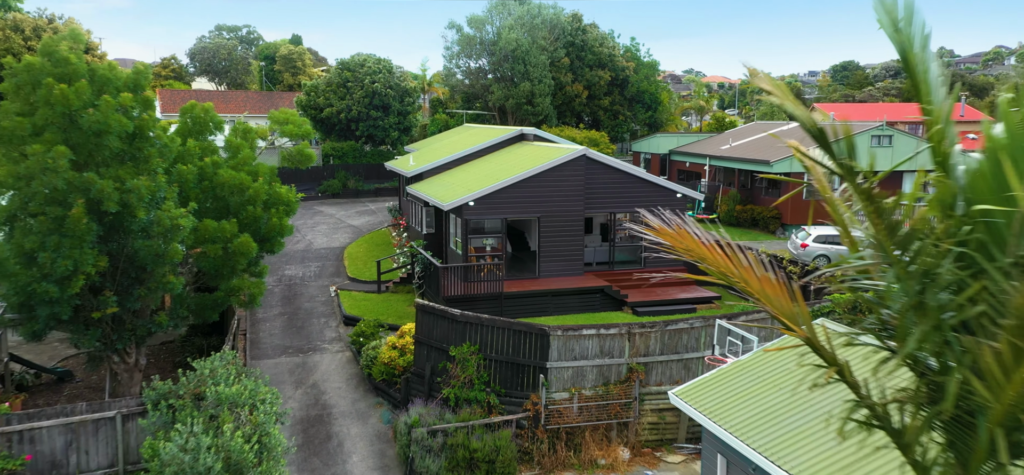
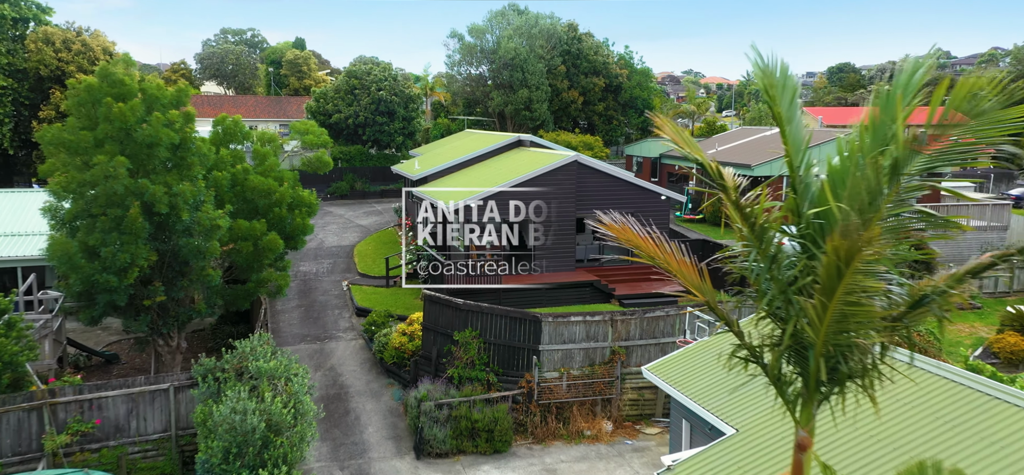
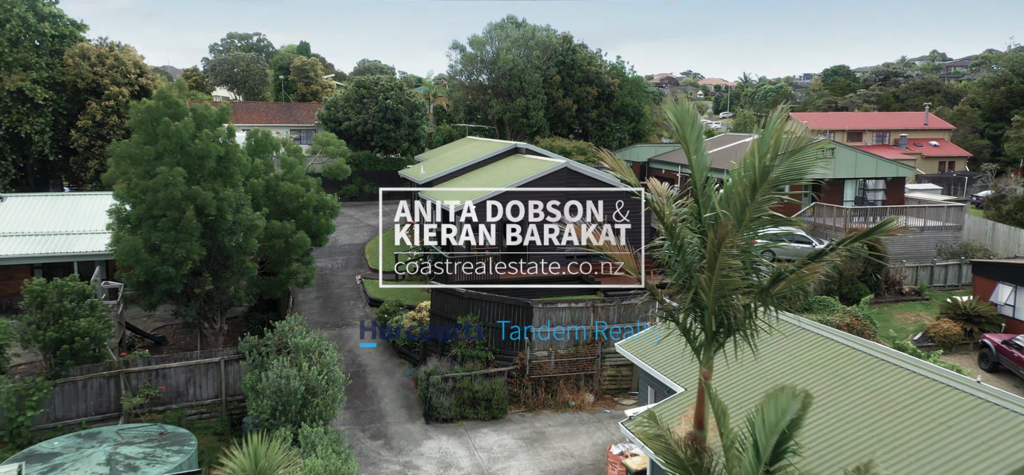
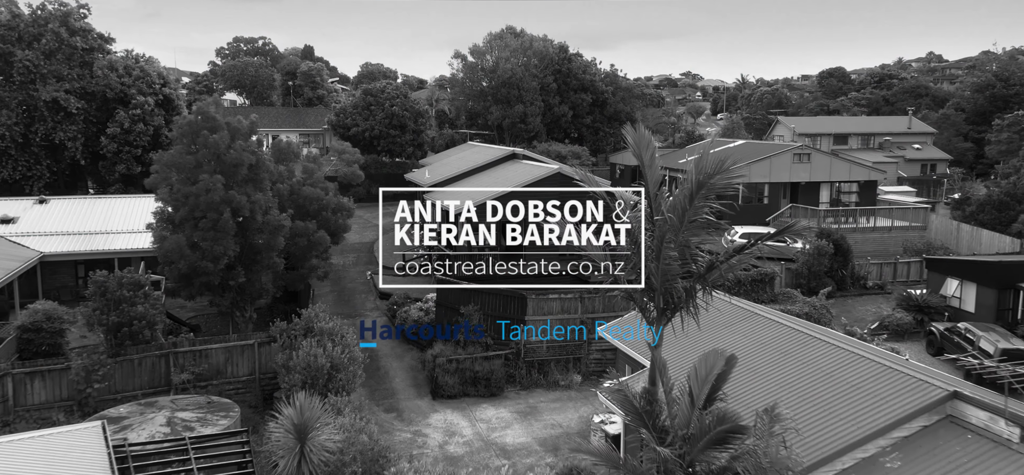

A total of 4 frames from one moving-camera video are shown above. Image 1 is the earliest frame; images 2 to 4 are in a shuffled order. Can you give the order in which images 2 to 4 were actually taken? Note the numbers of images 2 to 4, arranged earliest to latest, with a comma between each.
2, 3, 4
